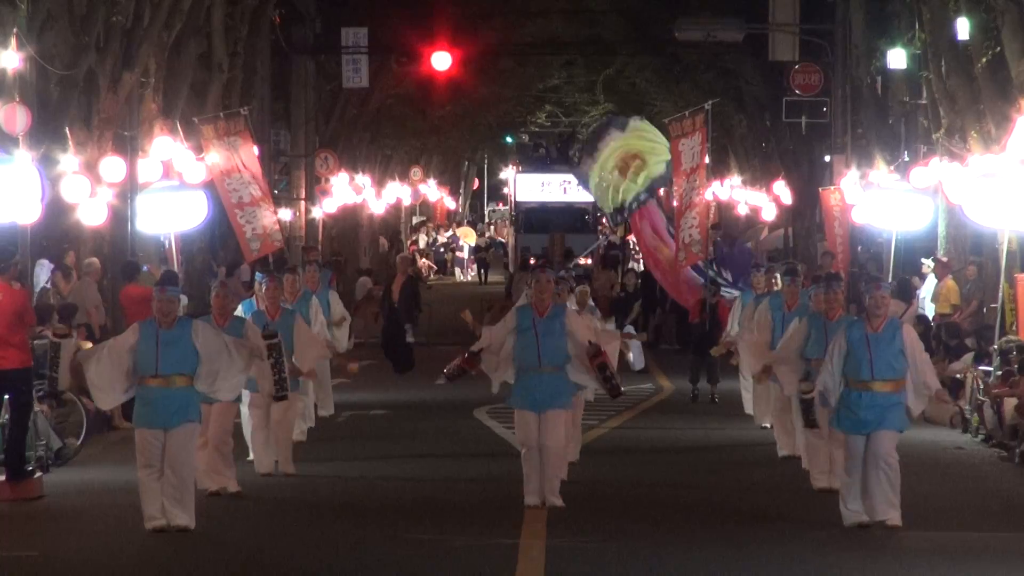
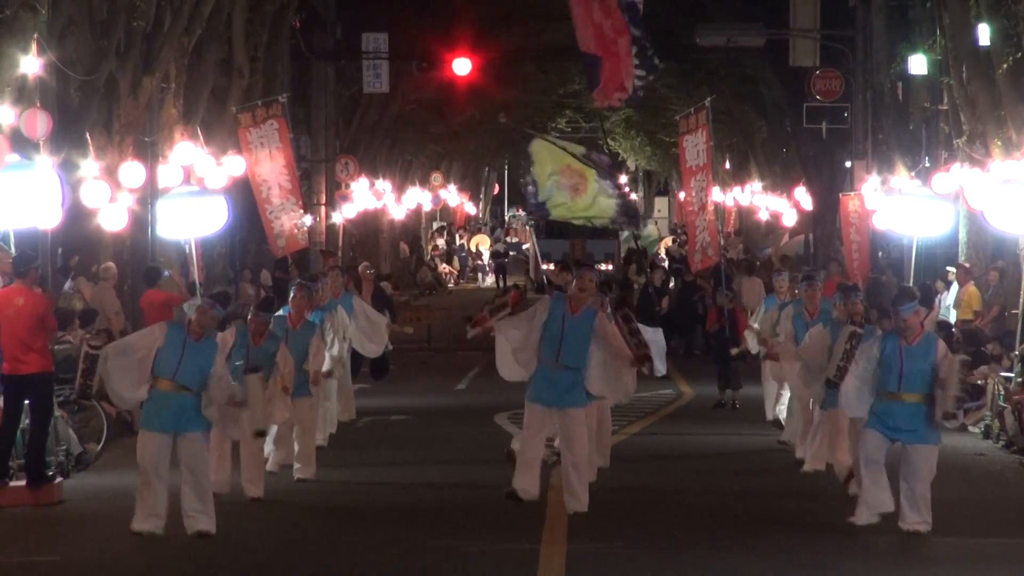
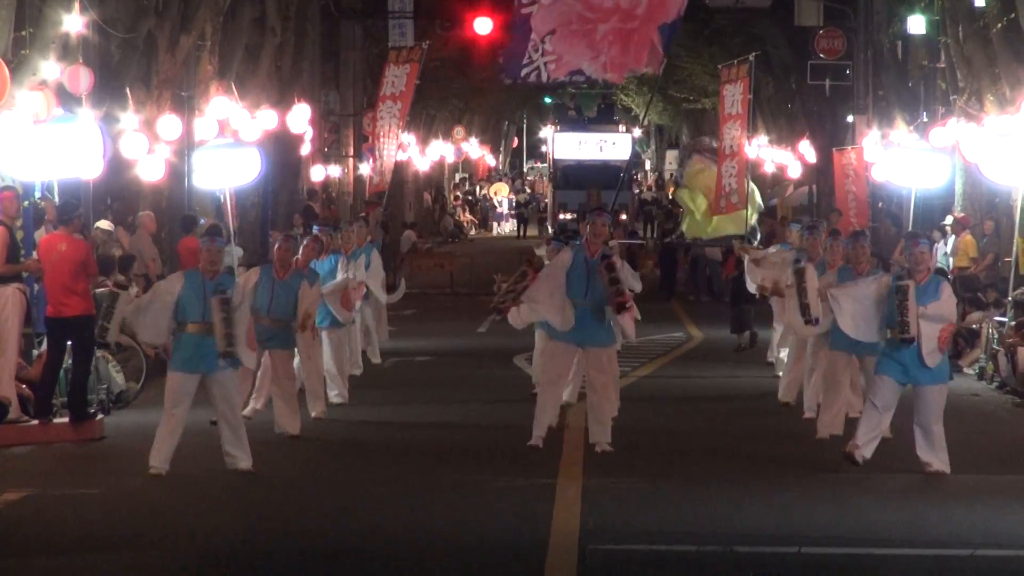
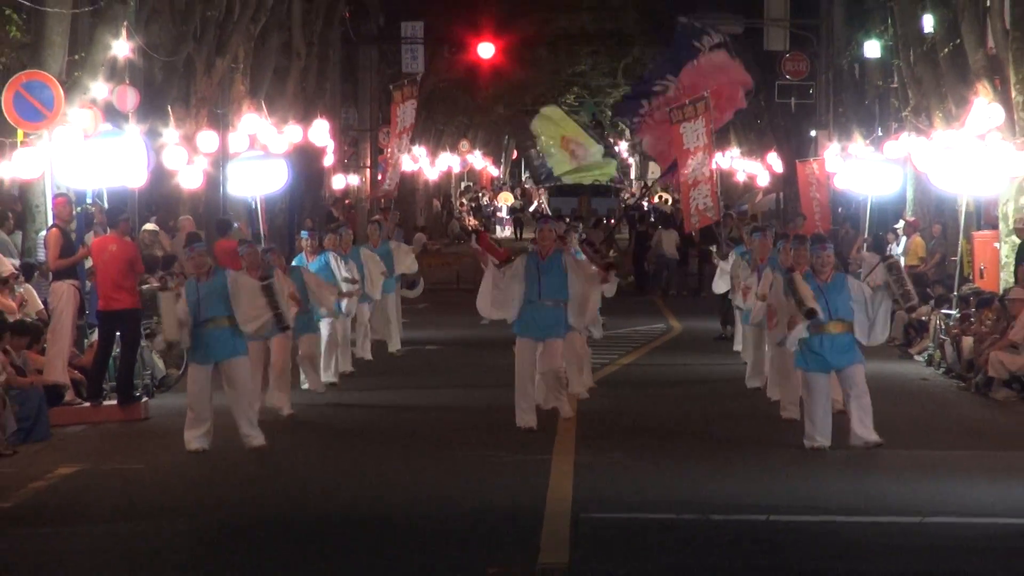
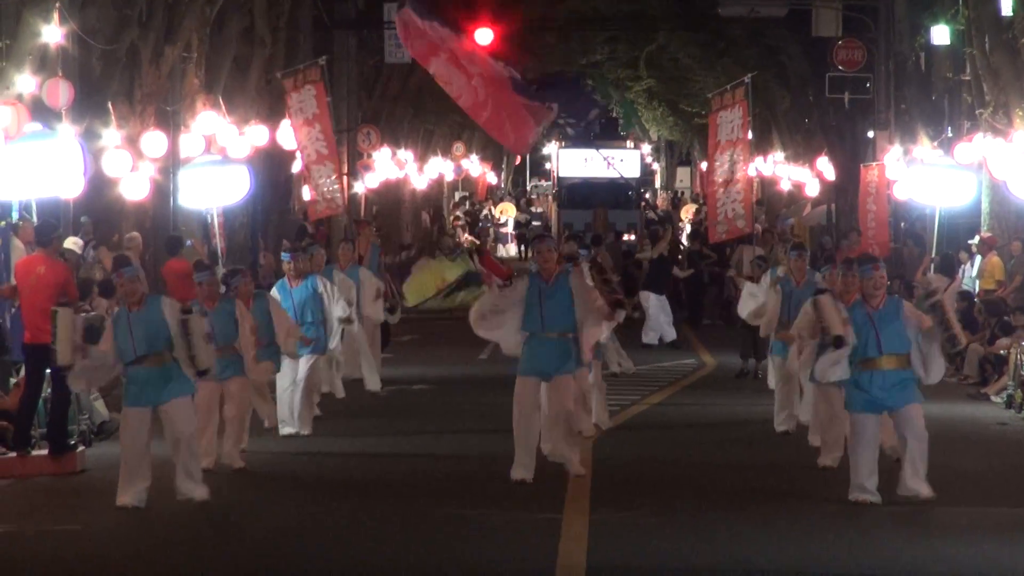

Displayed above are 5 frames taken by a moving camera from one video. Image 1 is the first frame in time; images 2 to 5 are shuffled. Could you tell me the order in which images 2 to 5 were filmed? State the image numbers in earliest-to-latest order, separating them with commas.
2, 5, 3, 4
